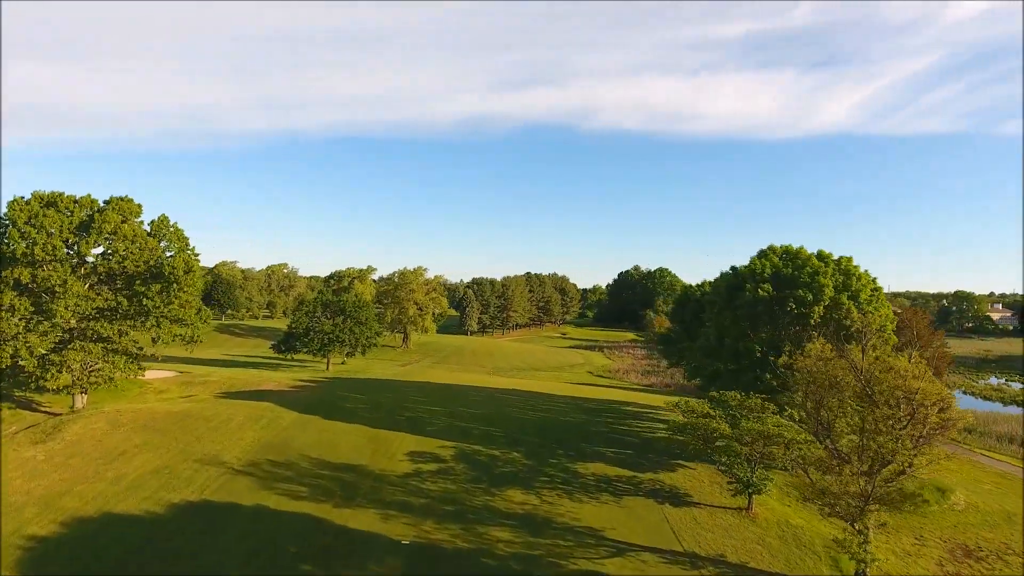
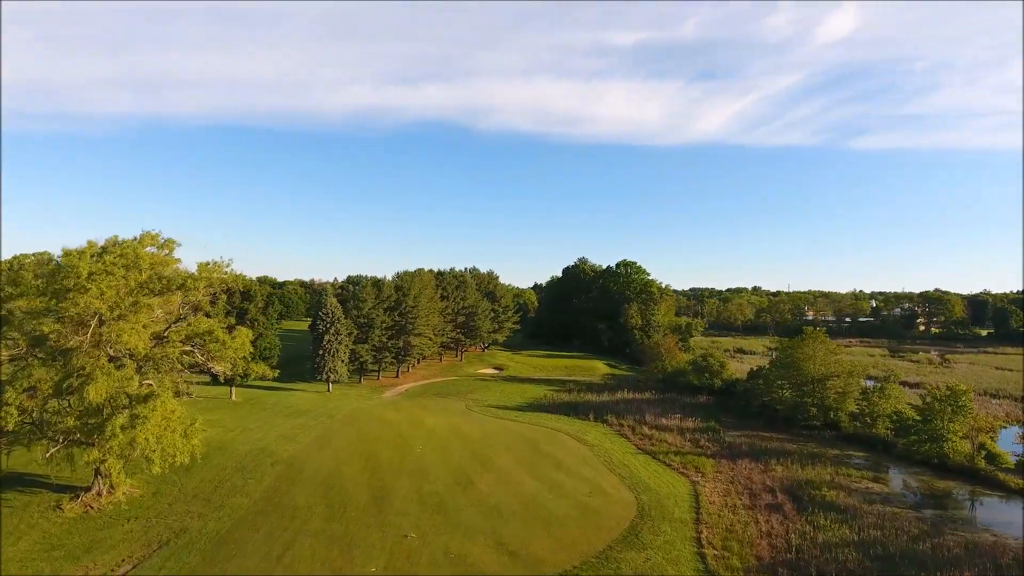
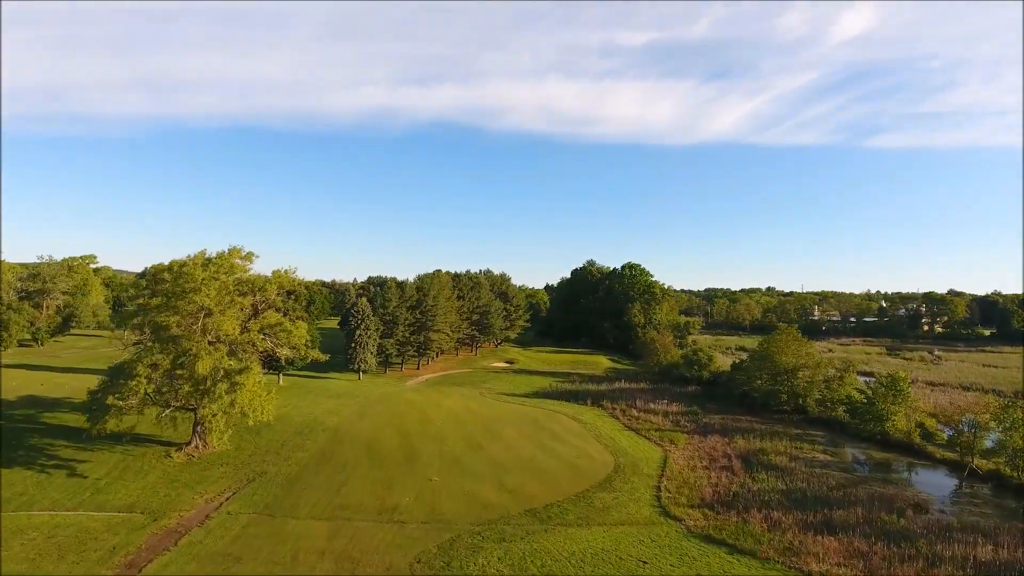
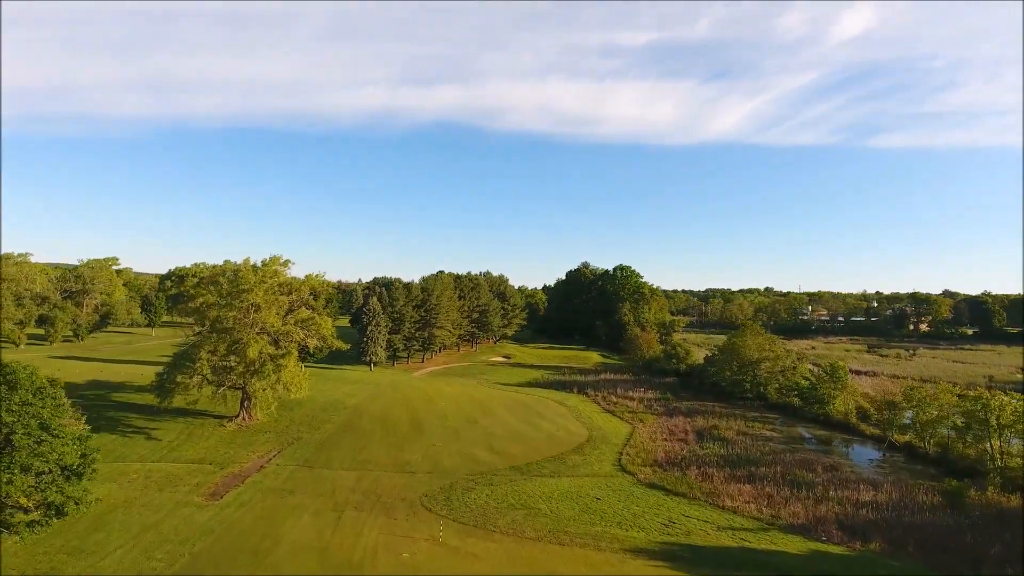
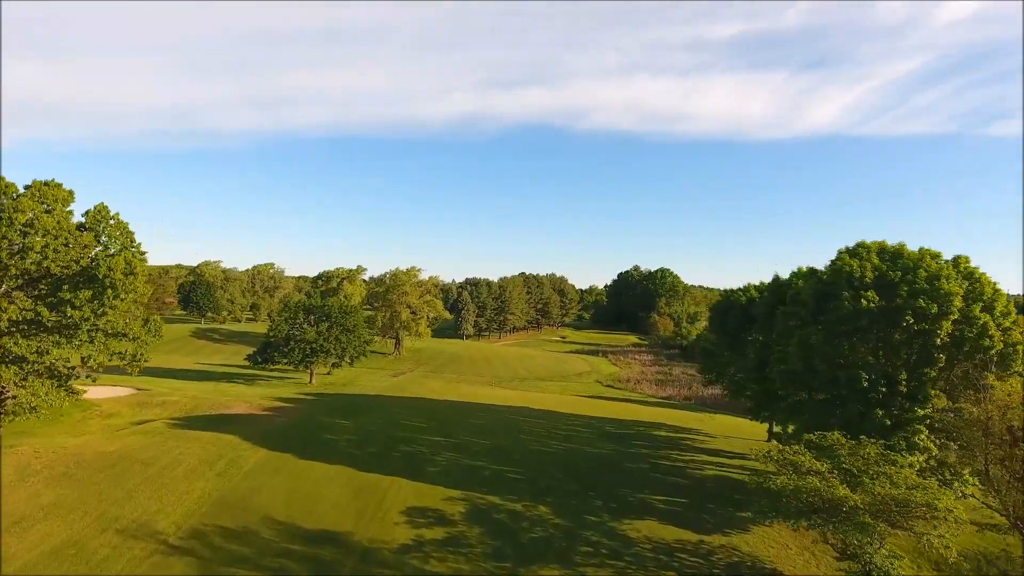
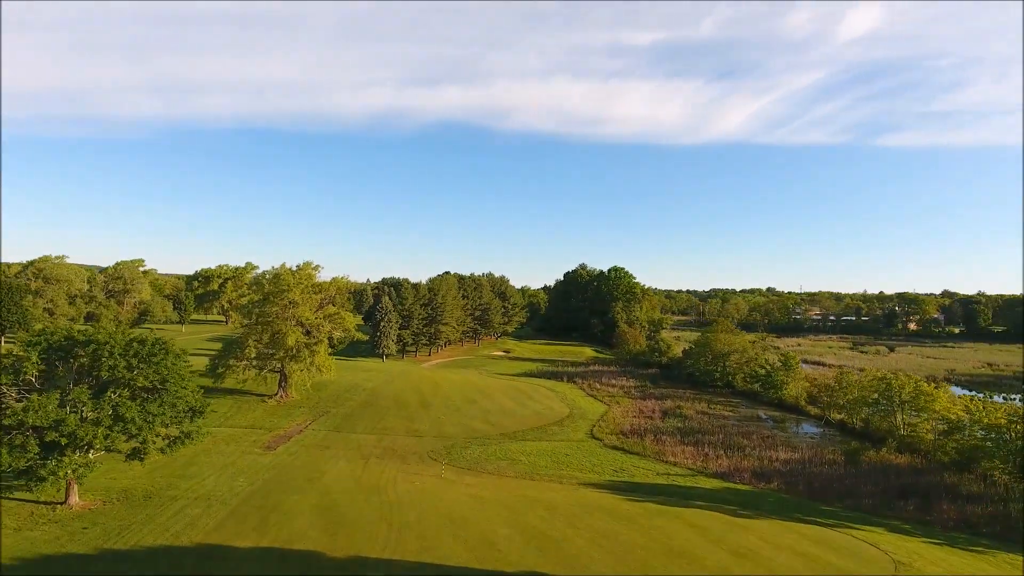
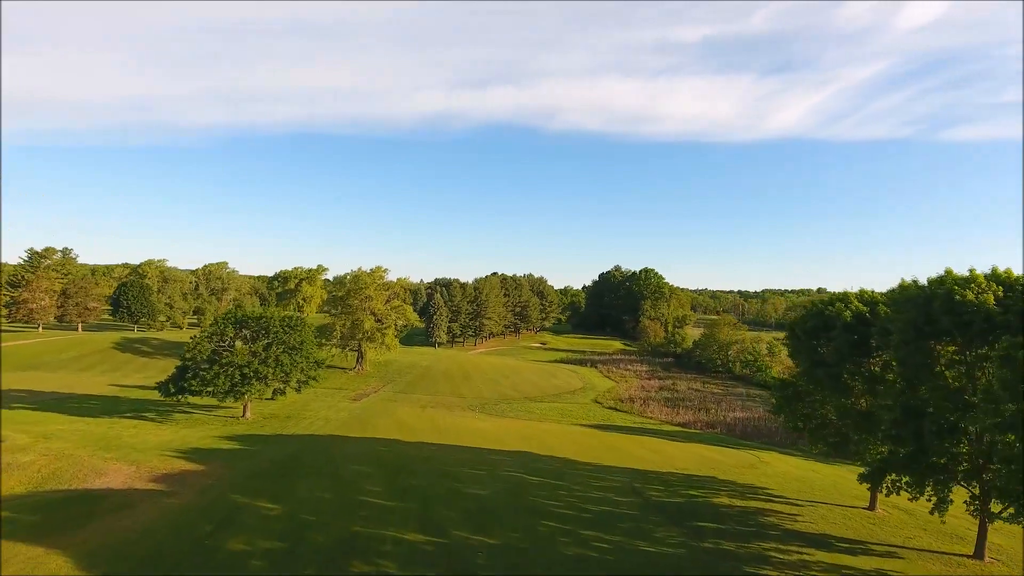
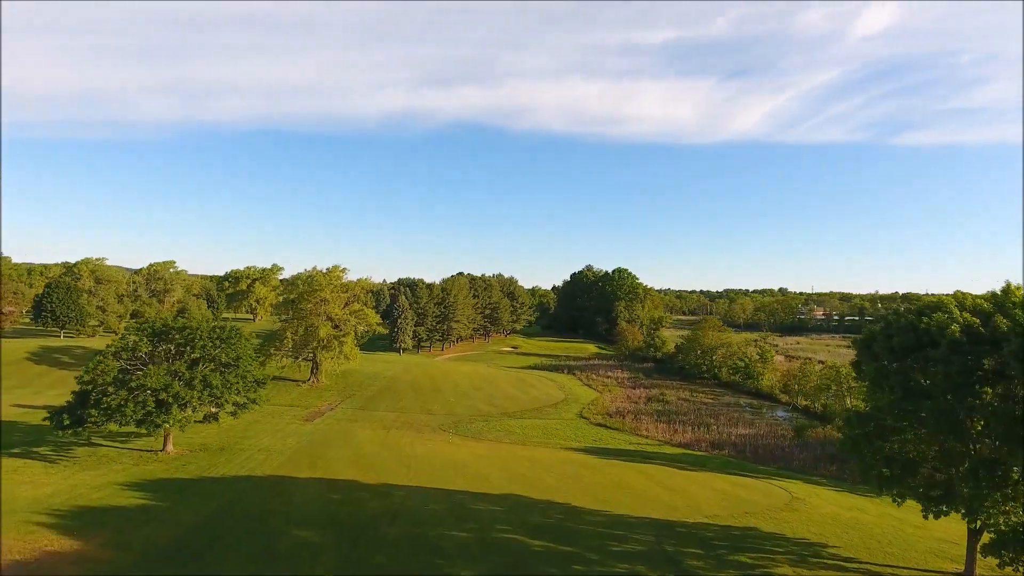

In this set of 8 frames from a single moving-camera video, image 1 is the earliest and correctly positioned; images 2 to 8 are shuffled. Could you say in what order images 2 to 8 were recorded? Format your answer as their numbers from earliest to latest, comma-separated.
5, 7, 8, 6, 4, 3, 2
